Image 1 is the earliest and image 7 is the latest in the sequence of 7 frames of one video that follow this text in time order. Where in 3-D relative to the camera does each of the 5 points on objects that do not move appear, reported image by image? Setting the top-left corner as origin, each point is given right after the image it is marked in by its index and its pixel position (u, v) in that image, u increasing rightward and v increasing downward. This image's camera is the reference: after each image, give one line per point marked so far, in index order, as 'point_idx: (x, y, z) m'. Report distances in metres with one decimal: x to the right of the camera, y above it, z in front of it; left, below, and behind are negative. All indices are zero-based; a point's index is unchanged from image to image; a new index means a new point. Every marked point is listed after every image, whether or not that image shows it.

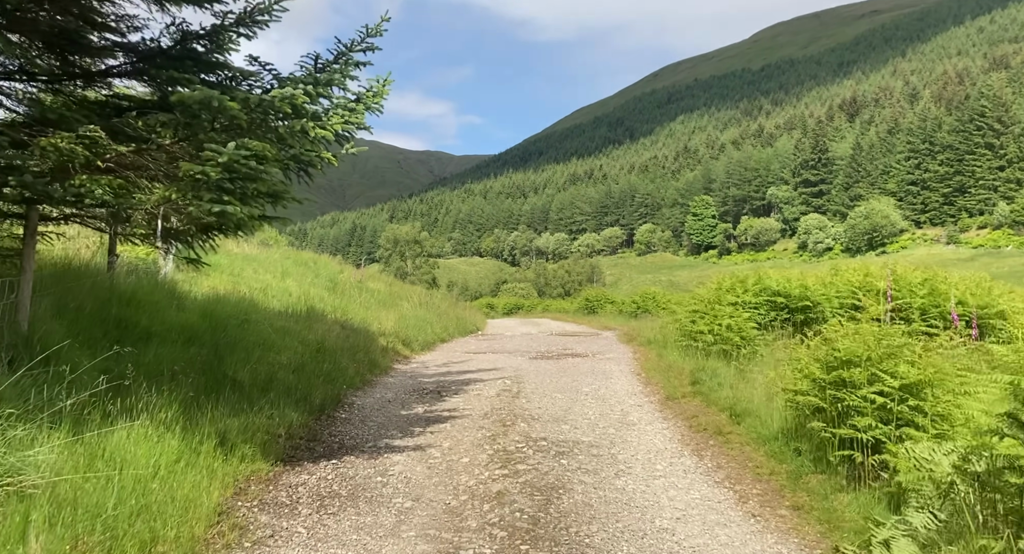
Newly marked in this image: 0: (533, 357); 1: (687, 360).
0: (+0.4, -2.0, +15.8) m
1: (+3.1, -1.5, +11.4) m
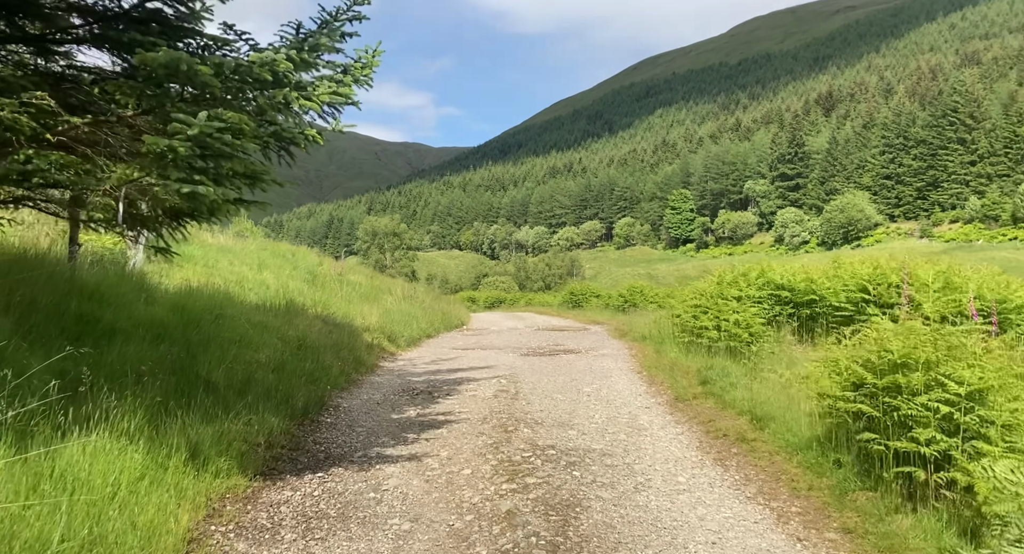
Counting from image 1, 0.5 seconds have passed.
0: (+0.2, -1.8, +15.2) m
1: (+3.0, -1.4, +10.9) m
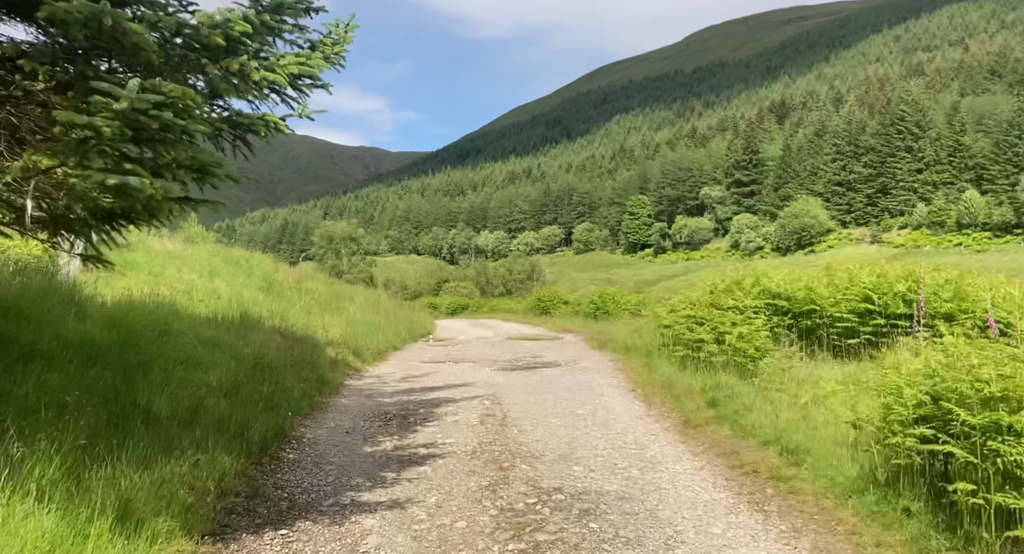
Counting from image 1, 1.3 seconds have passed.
0: (-0.3, -2.0, +14.2) m
1: (+2.7, -1.5, +10.1) m
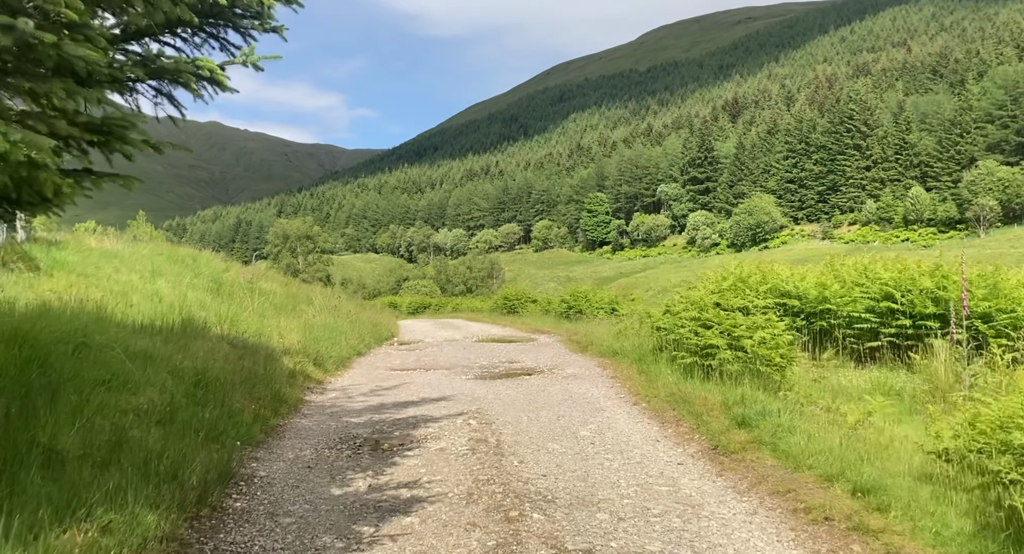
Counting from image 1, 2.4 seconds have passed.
0: (-0.7, -2.0, +12.9) m
1: (+2.6, -1.5, +8.9) m
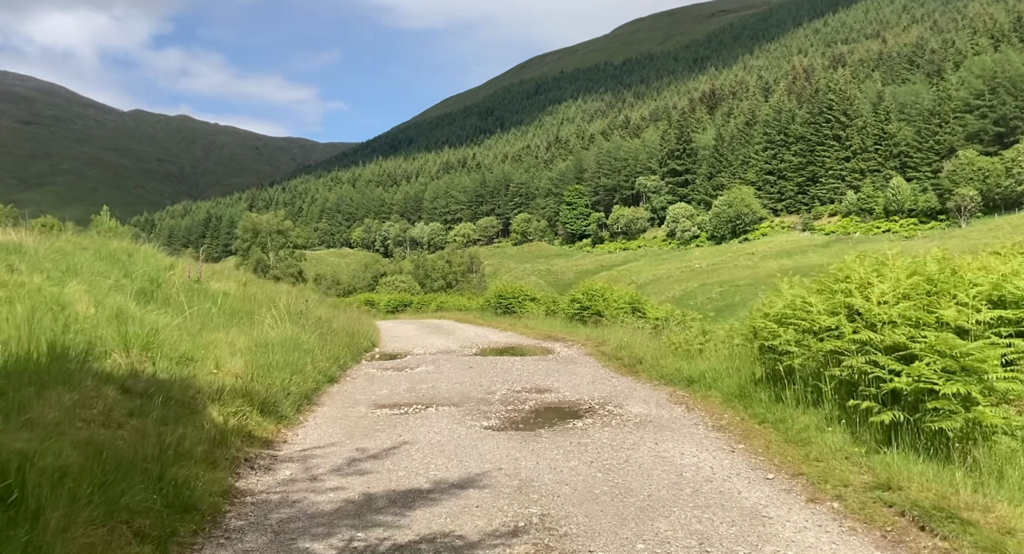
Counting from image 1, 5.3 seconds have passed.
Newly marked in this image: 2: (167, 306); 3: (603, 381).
0: (-0.1, -2.0, +8.8) m
1: (+3.3, -1.5, +4.9) m
2: (-7.9, -0.6, +14.9) m
3: (+1.7, -1.8, +11.6) m
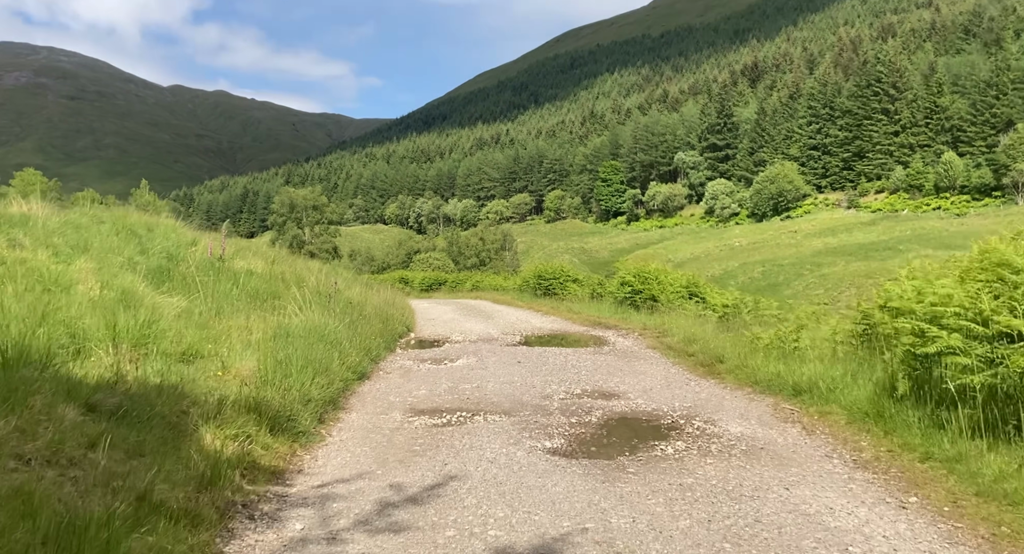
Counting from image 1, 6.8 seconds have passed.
0: (+0.7, -1.8, +7.0) m
1: (+3.9, -1.5, +3.0) m
2: (-6.8, -0.2, +13.4) m
3: (+2.6, -1.6, +9.7) m
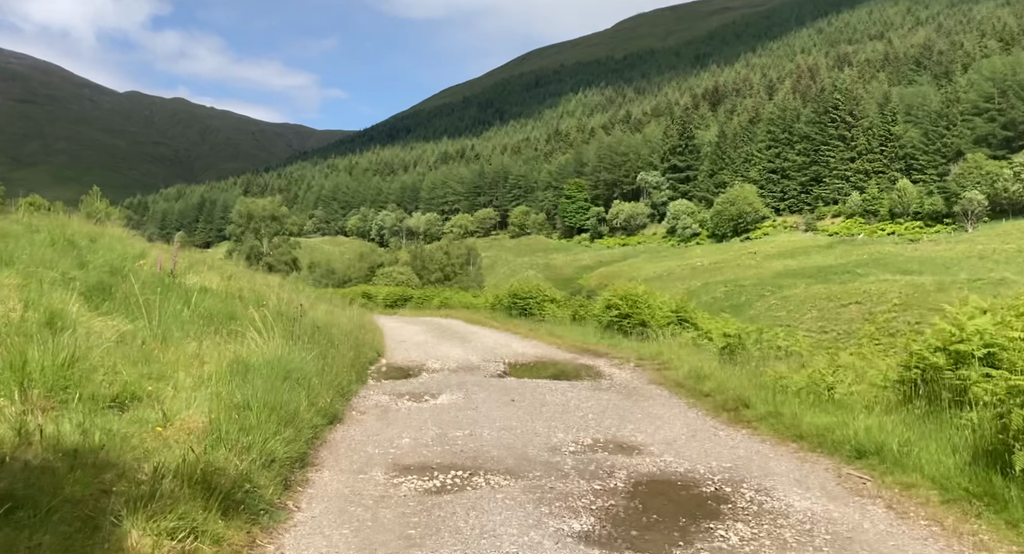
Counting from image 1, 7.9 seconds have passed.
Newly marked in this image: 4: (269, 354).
0: (+0.8, -2.2, +5.6) m
1: (+4.3, -1.8, +1.7) m
2: (-6.9, -0.5, +11.5) m
3: (+2.7, -2.0, +8.4) m
4: (-3.6, -1.2, +9.7) m
